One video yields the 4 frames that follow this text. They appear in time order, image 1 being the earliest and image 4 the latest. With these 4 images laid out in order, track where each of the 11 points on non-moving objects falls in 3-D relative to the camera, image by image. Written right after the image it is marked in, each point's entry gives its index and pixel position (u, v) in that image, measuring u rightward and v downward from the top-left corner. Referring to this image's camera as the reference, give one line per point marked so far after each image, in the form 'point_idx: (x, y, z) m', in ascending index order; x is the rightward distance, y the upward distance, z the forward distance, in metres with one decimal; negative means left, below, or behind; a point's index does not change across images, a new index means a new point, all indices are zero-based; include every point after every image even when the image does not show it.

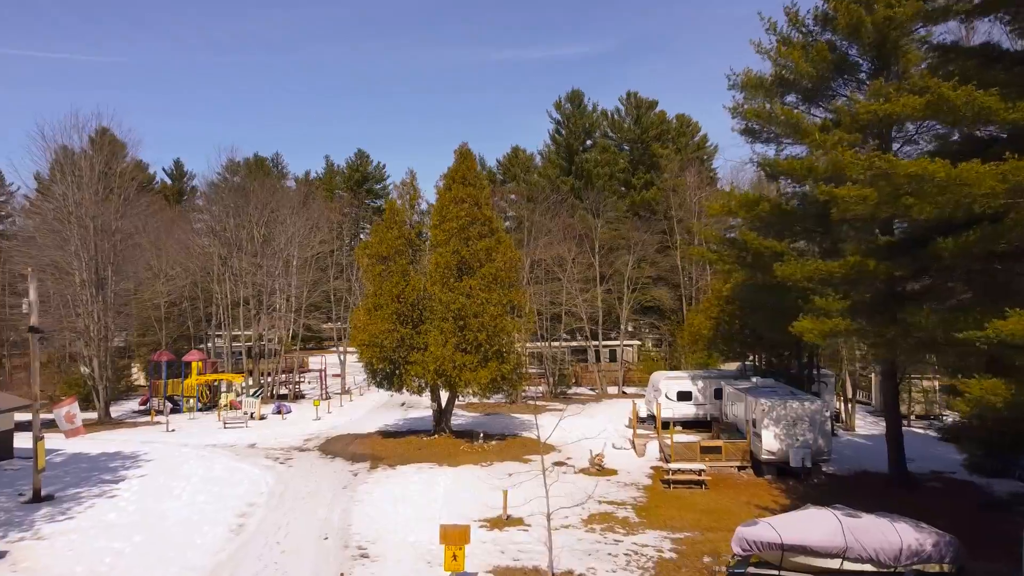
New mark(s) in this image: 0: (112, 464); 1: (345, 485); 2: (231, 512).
0: (-9.3, -4.1, +18.5) m
1: (-3.4, -4.1, +16.5) m
2: (-5.1, -4.1, +14.3) m
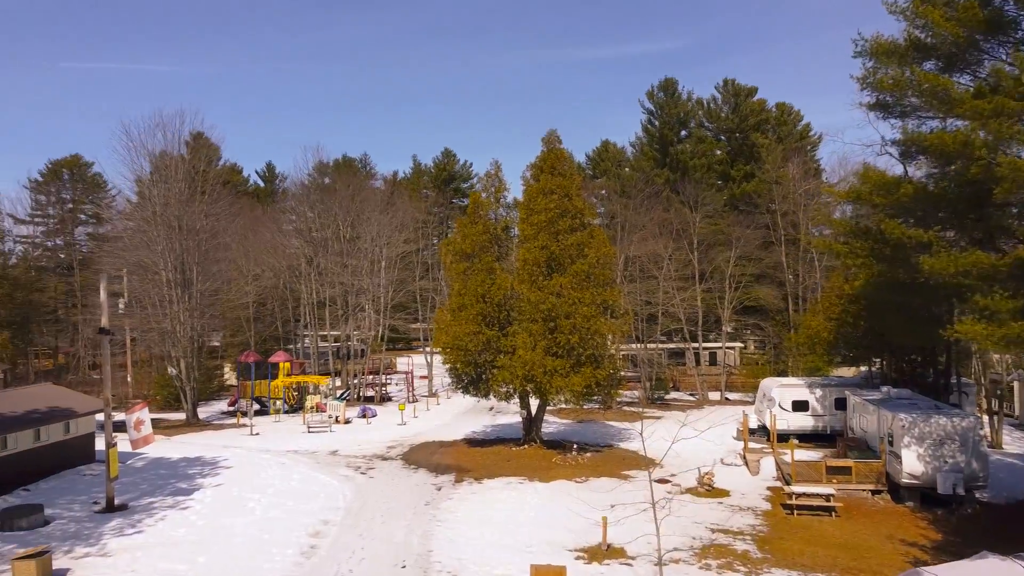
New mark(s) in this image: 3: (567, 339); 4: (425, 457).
0: (-7.2, -4.1, +17.8) m
1: (-1.6, -4.1, +15.2) m
2: (-3.4, -4.0, +13.2) m
3: (+1.3, -1.2, +18.8) m
4: (-2.2, -4.2, +19.7) m
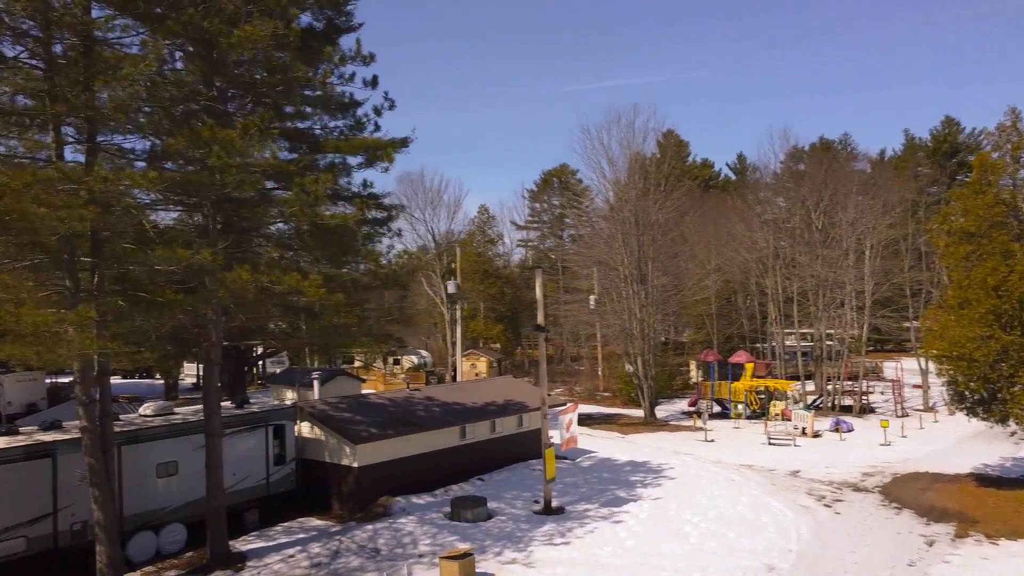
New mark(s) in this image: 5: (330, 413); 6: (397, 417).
0: (+2.5, -4.0, +16.8) m
1: (+5.8, -3.9, +11.5) m
2: (+3.1, -3.9, +10.8) m
3: (+10.2, -1.0, +12.9) m
4: (+7.8, -4.0, +15.5) m
5: (-3.4, -2.3, +14.8) m
6: (-2.2, -2.5, +15.5) m
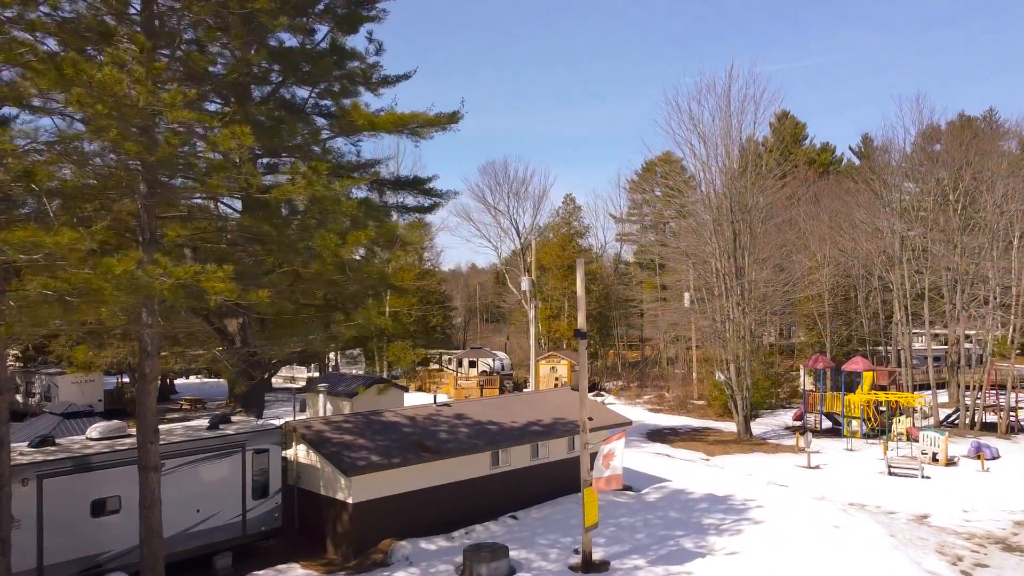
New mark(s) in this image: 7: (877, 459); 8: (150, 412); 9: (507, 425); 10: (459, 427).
0: (+3.3, -3.9, +13.5) m
1: (+5.7, -3.8, +7.8) m
2: (+3.0, -3.9, +7.5) m
3: (+10.3, -0.9, +8.5) m
4: (+8.3, -3.9, +11.5) m
5: (-2.9, -2.3, +12.4) m
6: (-1.6, -2.4, +12.9) m
7: (+8.9, -4.2, +19.4) m
8: (-4.2, -1.5, +9.4) m
9: (-0.1, -2.4, +14.1) m
10: (-0.9, -2.4, +13.7) m
